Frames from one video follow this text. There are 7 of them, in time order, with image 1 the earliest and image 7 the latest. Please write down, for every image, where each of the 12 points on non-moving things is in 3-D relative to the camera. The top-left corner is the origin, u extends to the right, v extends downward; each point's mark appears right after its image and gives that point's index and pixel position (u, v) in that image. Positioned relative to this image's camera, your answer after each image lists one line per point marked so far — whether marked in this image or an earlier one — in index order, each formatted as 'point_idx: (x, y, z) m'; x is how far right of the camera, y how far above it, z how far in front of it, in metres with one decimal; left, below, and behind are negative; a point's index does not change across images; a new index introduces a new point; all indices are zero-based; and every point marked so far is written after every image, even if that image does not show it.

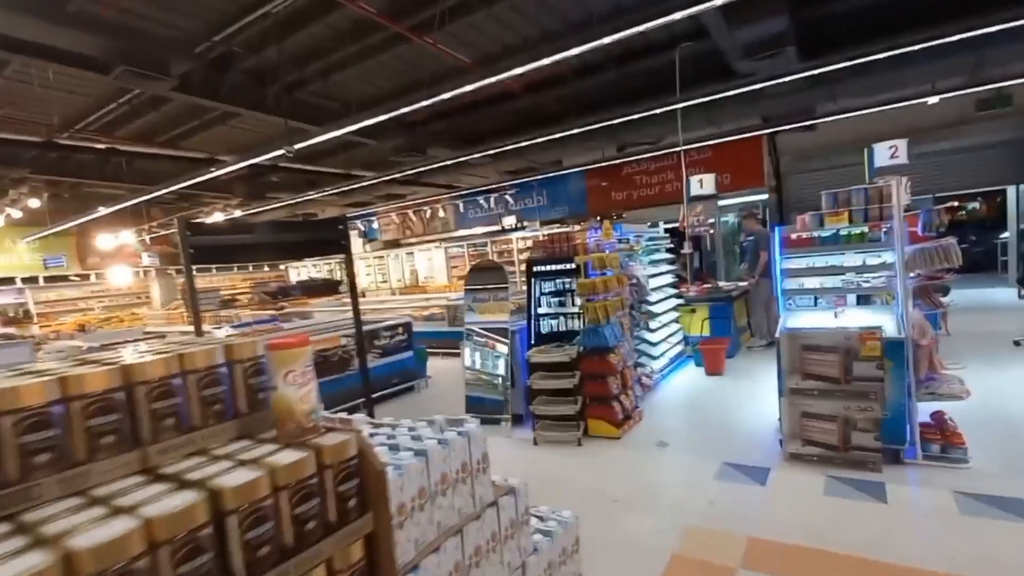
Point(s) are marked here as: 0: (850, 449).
0: (+2.3, -1.1, +3.7) m
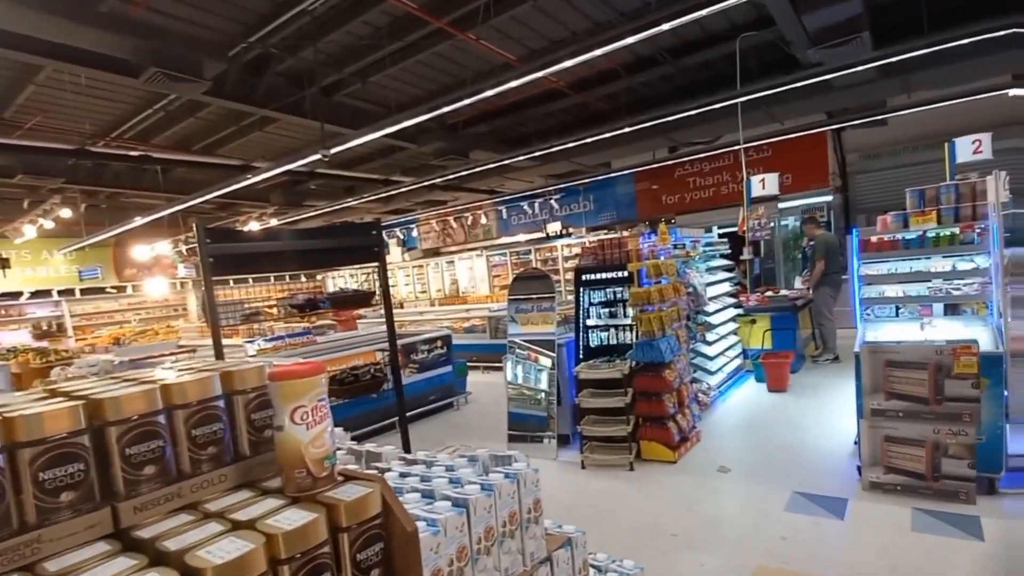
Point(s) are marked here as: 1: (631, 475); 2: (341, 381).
0: (+2.6, -1.2, +3.2) m
1: (+1.1, -1.7, +4.9) m
2: (-2.2, -1.1, +6.9) m
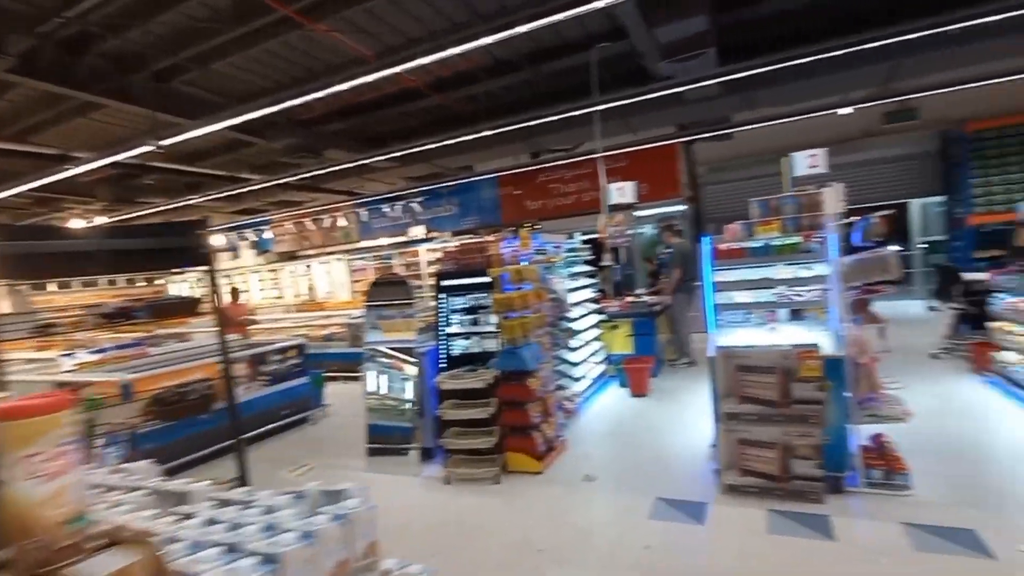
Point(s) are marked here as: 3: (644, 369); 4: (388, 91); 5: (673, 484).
0: (+1.8, -1.2, +3.4) m
1: (-0.1, -1.8, +4.6) m
2: (-3.8, -1.2, +5.7) m
3: (+1.8, -1.1, +7.1) m
4: (-1.8, +2.9, +7.9) m
5: (+1.2, -1.5, +4.0) m
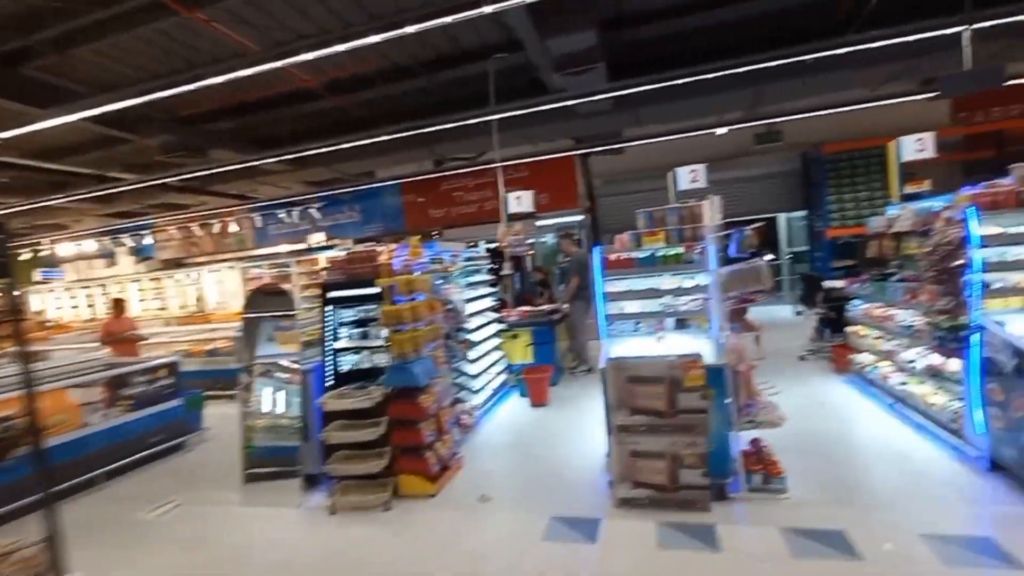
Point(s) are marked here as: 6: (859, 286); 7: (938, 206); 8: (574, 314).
0: (+1.1, -1.3, +3.4) m
1: (-1.0, -1.9, +4.3) m
2: (-4.8, -1.4, +4.7) m
3: (+0.4, -1.2, +7.0) m
4: (-3.3, +2.7, +7.2) m
5: (+0.4, -1.6, +4.0) m
6: (+4.4, 0.0, +6.8) m
7: (+4.0, +0.8, +5.1) m
8: (+1.0, -0.4, +9.0) m
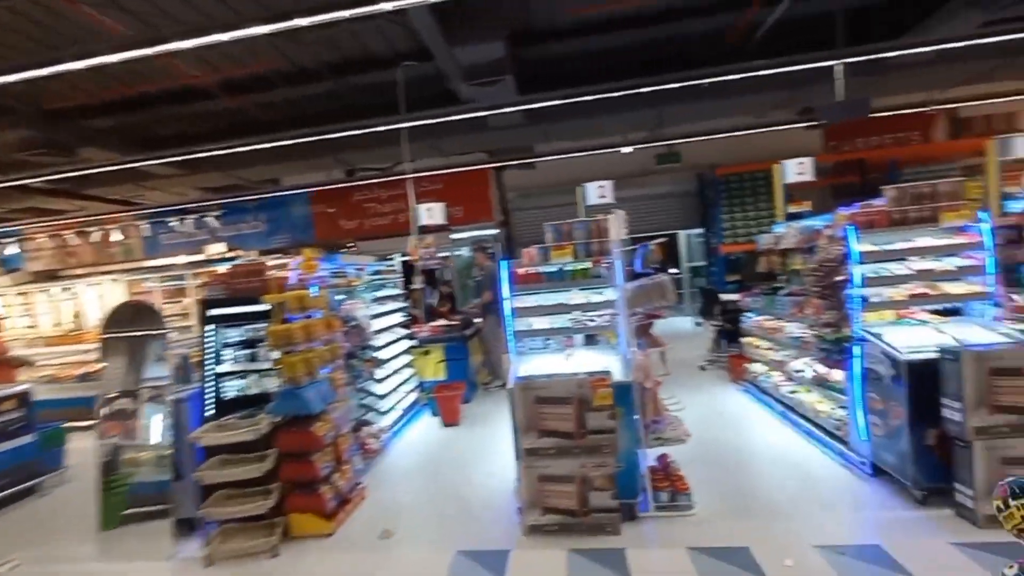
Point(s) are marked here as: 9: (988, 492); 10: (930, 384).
0: (+0.5, -1.4, +3.3) m
1: (-1.7, -2.0, +3.8) m
2: (-5.5, -1.5, +3.7) m
3: (-0.7, -1.4, +6.8) m
4: (-4.4, +2.5, +6.5) m
5: (-0.3, -1.7, +3.7) m
6: (+3.2, -0.1, +7.2) m
7: (+3.1, +0.6, +5.4) m
8: (-0.4, -0.7, +8.8) m
9: (+2.9, -1.3, +3.3) m
10: (+2.9, -0.7, +3.6) m
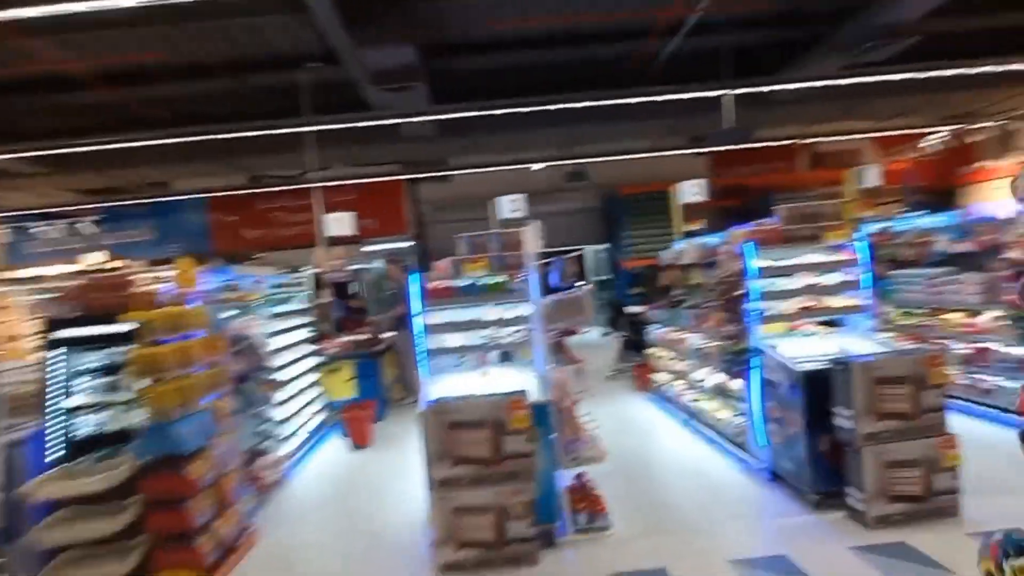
0: (0.0, -1.5, +3.1) m
1: (-2.3, -2.1, +3.3) m
2: (-6.0, -1.6, +2.5) m
3: (-1.8, -1.6, +6.4) m
4: (-5.4, +2.3, +5.6) m
5: (-0.8, -1.8, +3.4) m
6: (+2.1, -0.3, +7.5) m
7: (+2.2, +0.5, +5.7) m
8: (-1.8, -0.9, +8.4) m
9: (+2.4, -1.4, +3.5) m
10: (+2.3, -0.8, +3.8) m
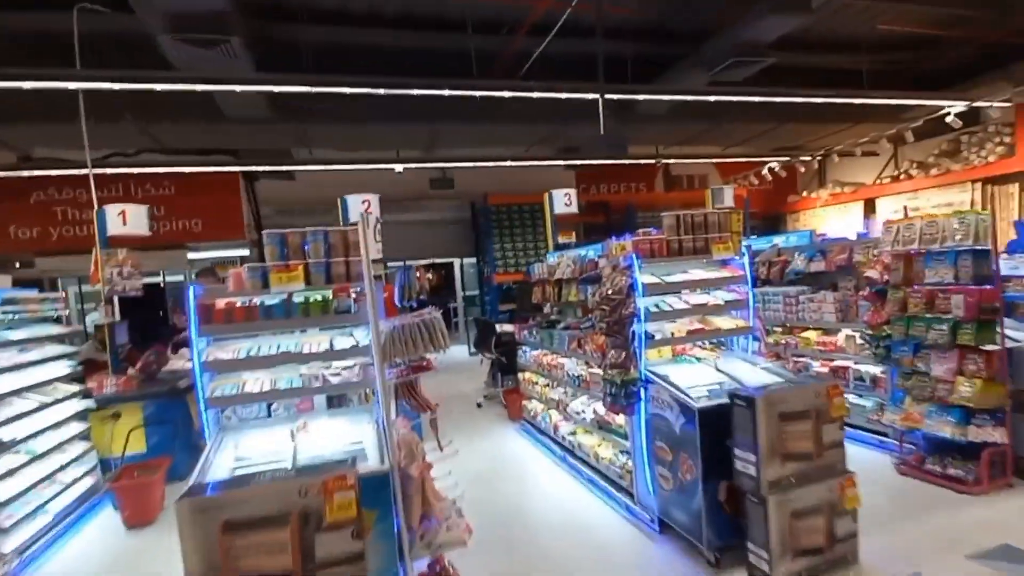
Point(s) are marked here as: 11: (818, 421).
0: (-0.8, -1.5, +2.0) m
1: (-3.0, -2.1, +1.6) m
2: (-6.4, -1.6, -0.1) m
3: (-3.3, -1.7, +4.7) m
4: (-6.5, +2.3, +3.2) m
5: (-1.6, -1.9, +2.1) m
6: (+0.2, -0.6, +6.8) m
7: (+0.8, +0.3, +5.1) m
8: (-3.8, -1.1, +6.7) m
9: (+1.5, -1.5, +3.0) m
10: (+1.3, -0.9, +3.3) m
11: (+1.8, -0.8, +3.1) m
